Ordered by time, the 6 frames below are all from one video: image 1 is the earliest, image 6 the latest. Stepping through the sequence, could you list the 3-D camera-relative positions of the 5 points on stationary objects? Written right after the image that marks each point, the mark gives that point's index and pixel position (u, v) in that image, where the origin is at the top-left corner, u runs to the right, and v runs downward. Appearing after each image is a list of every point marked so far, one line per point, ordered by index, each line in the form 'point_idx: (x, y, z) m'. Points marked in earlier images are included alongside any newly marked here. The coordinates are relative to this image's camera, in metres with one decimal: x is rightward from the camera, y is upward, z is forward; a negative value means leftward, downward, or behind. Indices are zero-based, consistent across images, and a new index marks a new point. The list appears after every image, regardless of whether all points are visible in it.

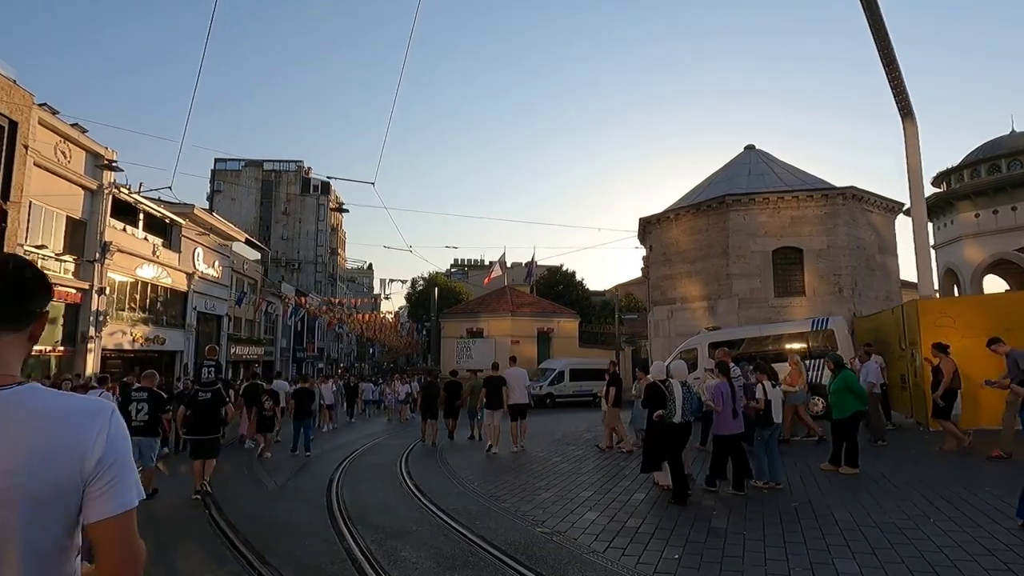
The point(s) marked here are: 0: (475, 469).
0: (-0.8, -3.8, +11.3) m
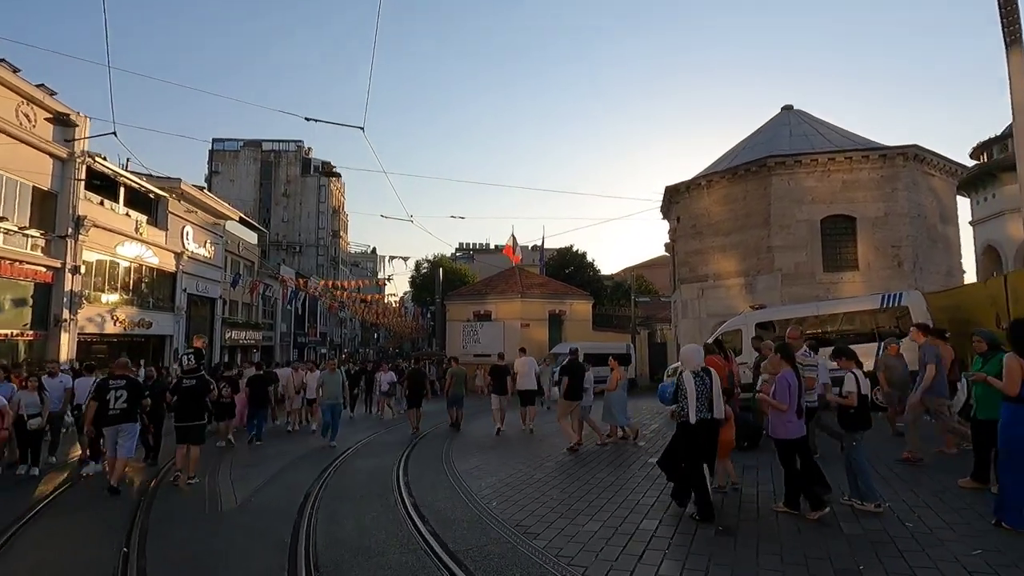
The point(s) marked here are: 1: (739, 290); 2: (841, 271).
0: (-0.4, -3.2, +9.1) m
1: (+8.3, -0.1, +19.6) m
2: (+11.2, +0.6, +18.3) m
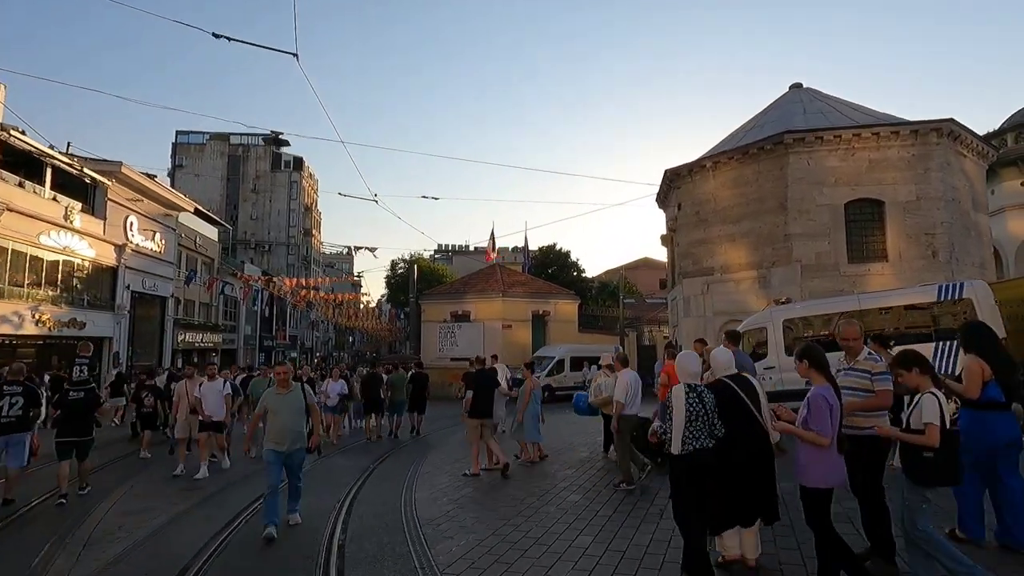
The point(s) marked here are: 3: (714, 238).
0: (-0.6, -2.9, +6.5) m
1: (+7.7, +0.1, +17.3) m
2: (+10.7, +0.8, +16.1) m
3: (+6.9, +1.7, +18.4) m
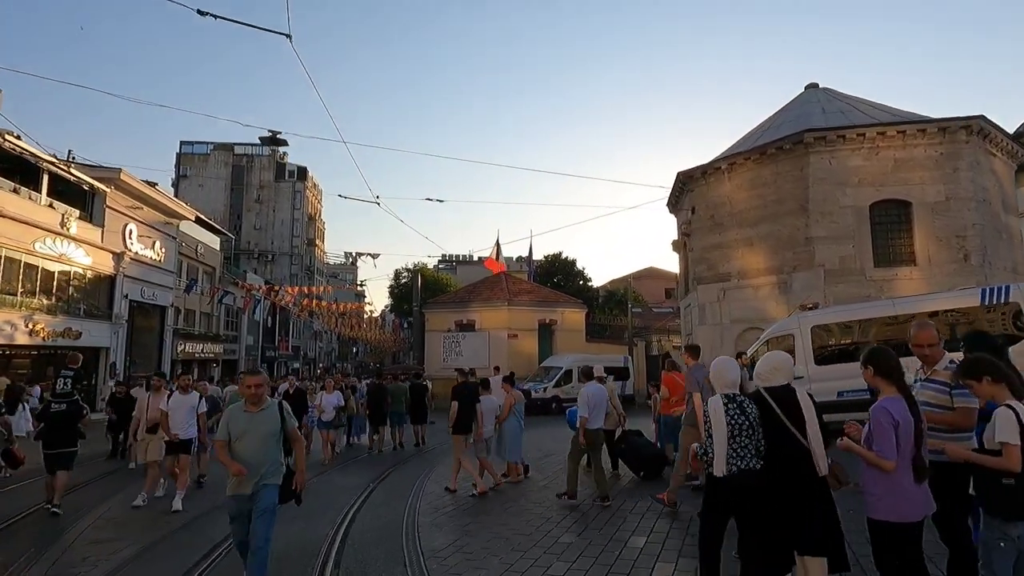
0: (-0.4, -2.9, +5.7) m
1: (+7.9, -0.1, +16.5) m
2: (+10.9, +0.6, +15.3) m
3: (+7.1, +1.5, +17.6) m
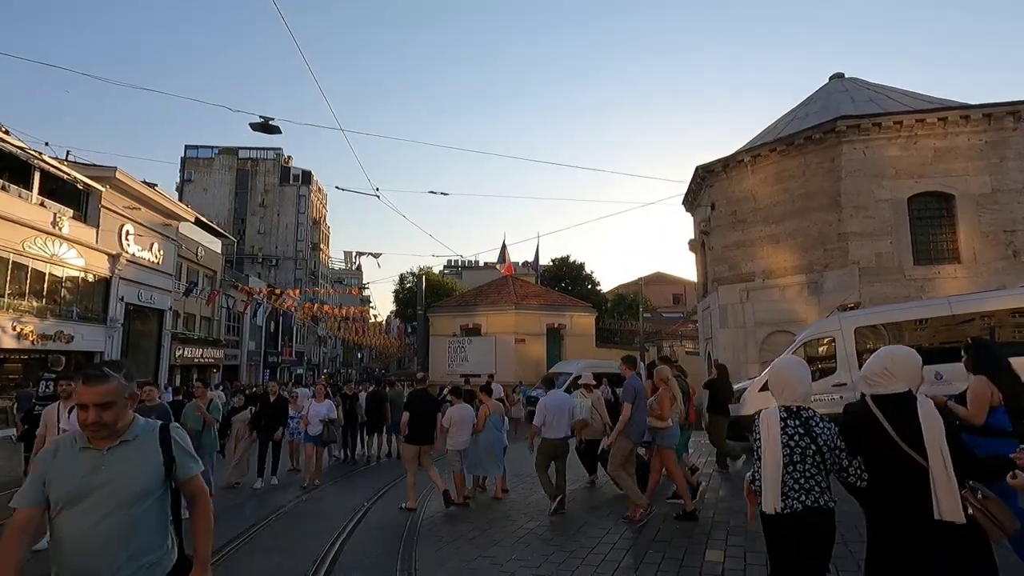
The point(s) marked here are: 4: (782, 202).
0: (-0.2, -2.7, +4.6) m
1: (+8.2, -0.1, +15.3) m
2: (+11.2, +0.6, +14.1) m
3: (+7.4, +1.5, +16.5) m
4: (+8.0, +2.6, +15.9) m
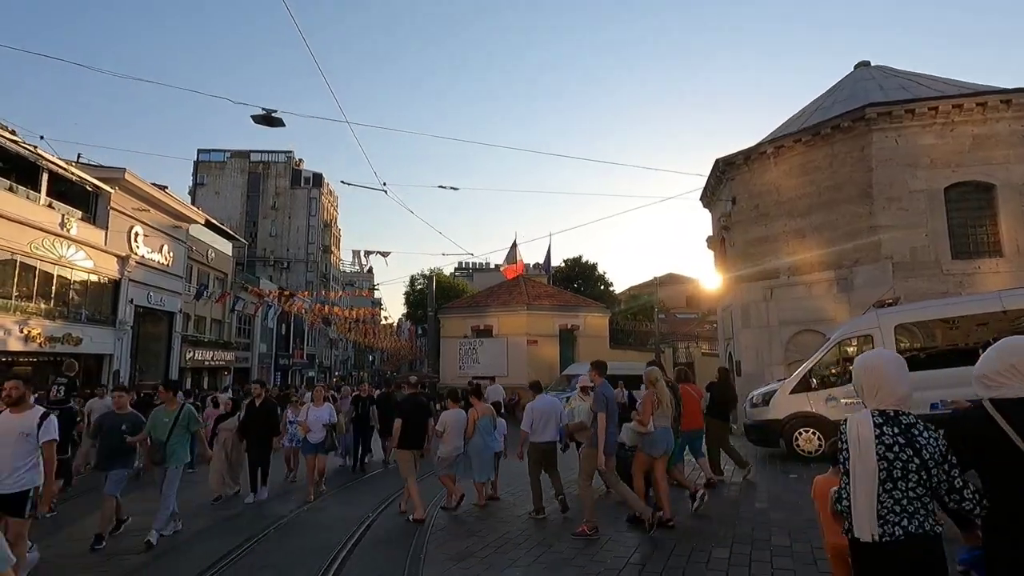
0: (-0.1, -2.7, +3.9) m
1: (+8.5, 0.0, +14.5) m
2: (+11.5, +0.7, +13.3) m
3: (+7.8, +1.6, +15.7) m
4: (+8.4, +2.7, +15.2) m
